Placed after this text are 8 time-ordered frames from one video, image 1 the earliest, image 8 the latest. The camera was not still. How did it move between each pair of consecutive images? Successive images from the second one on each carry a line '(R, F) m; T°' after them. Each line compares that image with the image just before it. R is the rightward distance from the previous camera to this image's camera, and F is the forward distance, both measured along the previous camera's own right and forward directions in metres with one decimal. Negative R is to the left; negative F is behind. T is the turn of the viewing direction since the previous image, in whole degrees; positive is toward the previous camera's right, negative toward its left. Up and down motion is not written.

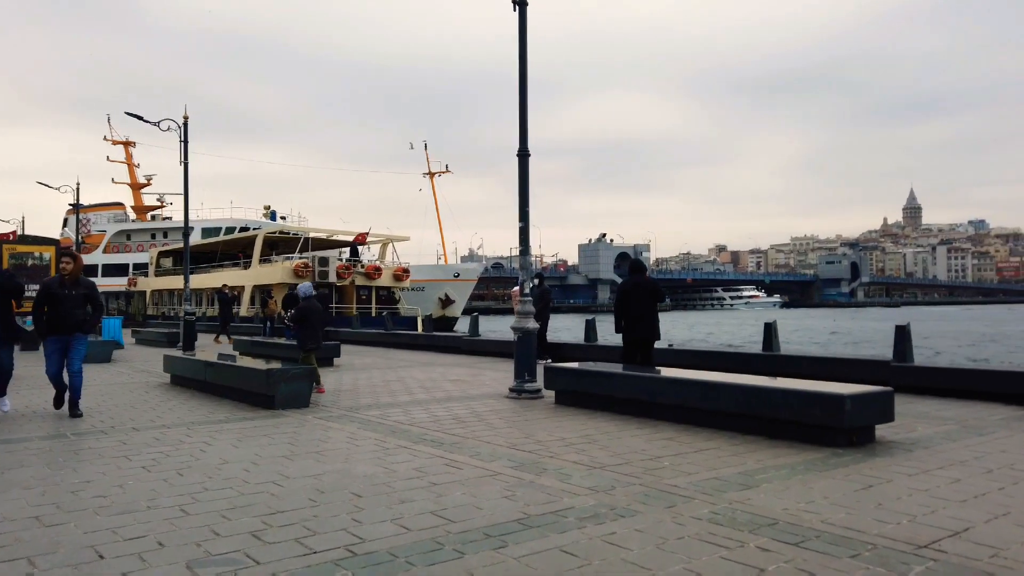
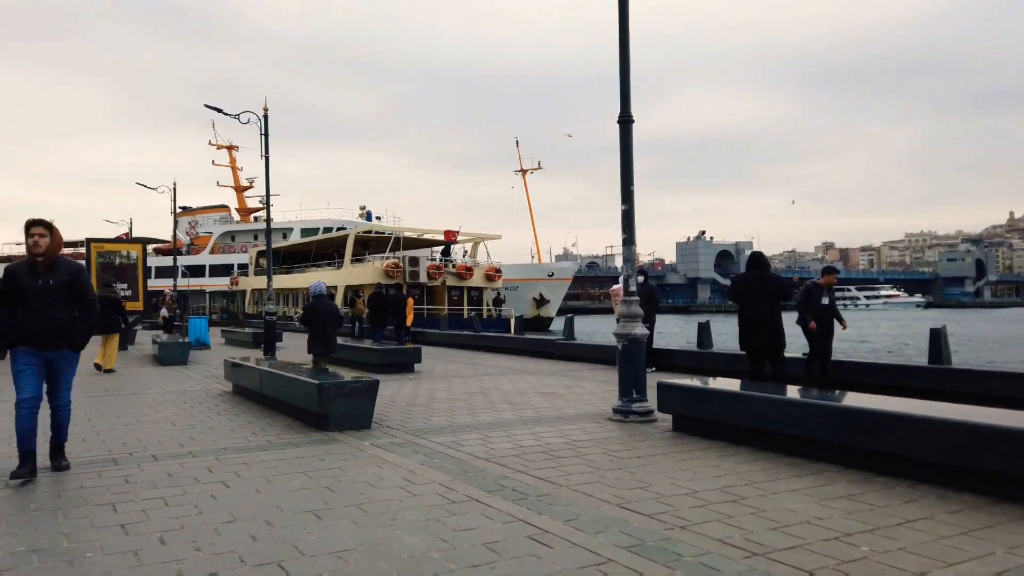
(-0.1, +1.8) m; -7°
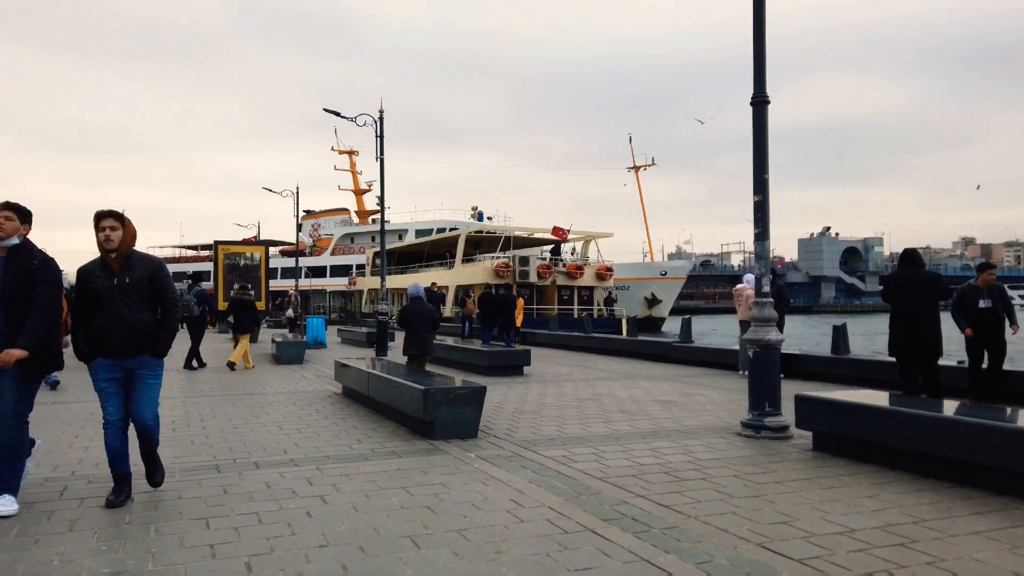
(-0.1, +0.6) m; -8°
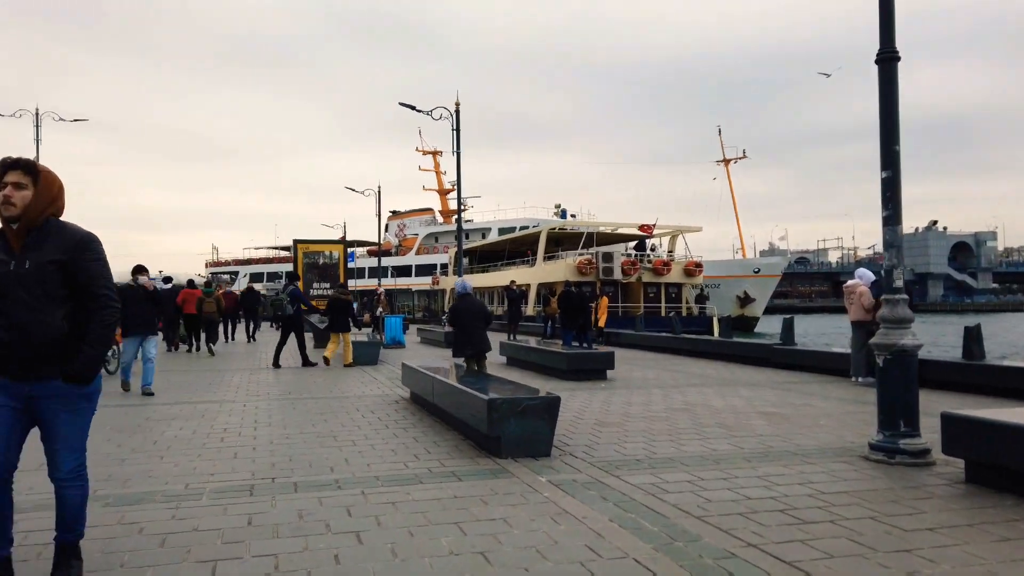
(+0.1, +1.0) m; -7°
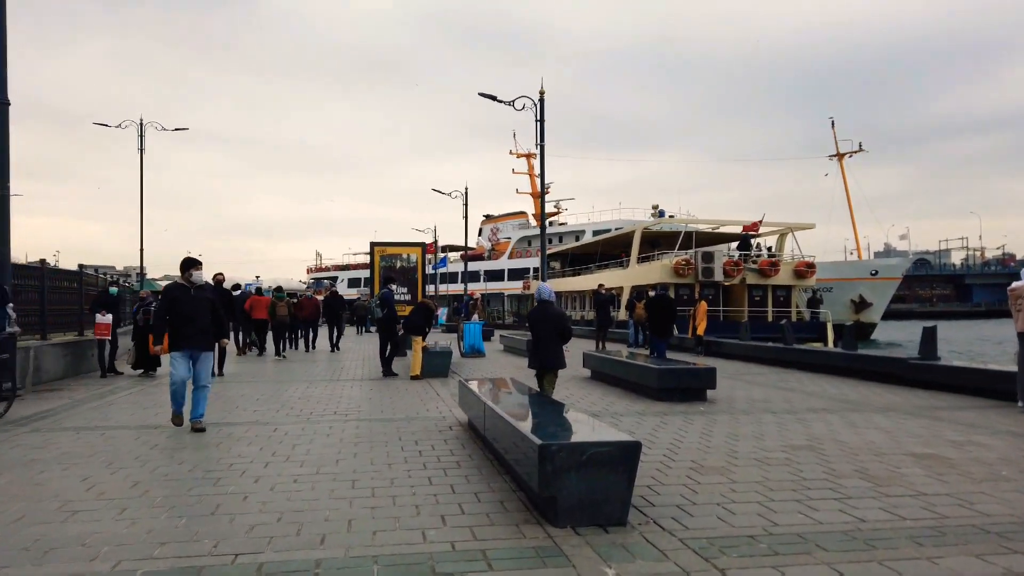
(+0.2, +1.7) m; -7°
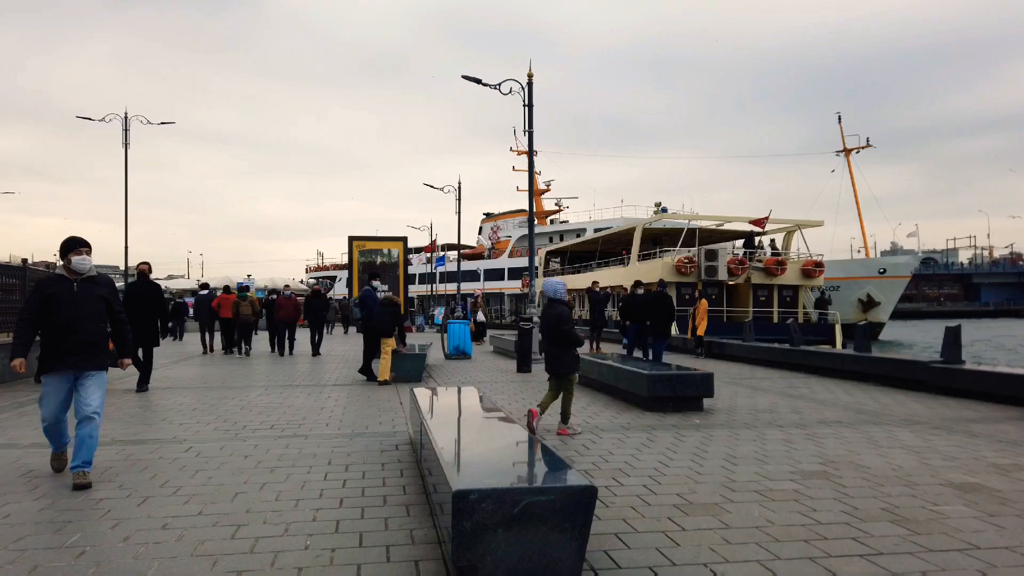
(+0.4, +1.3) m; 0°
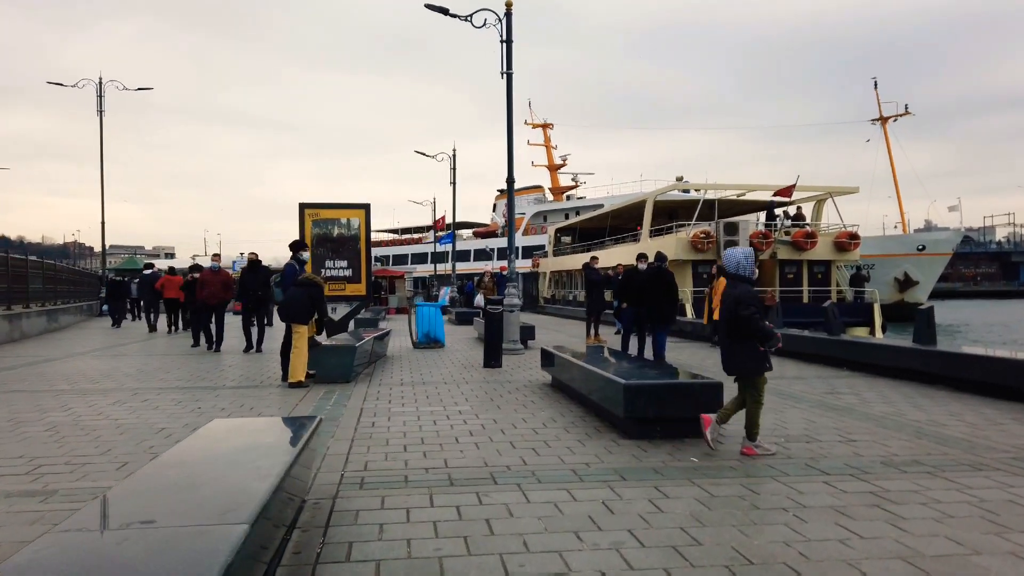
(+0.9, +3.0) m; -2°
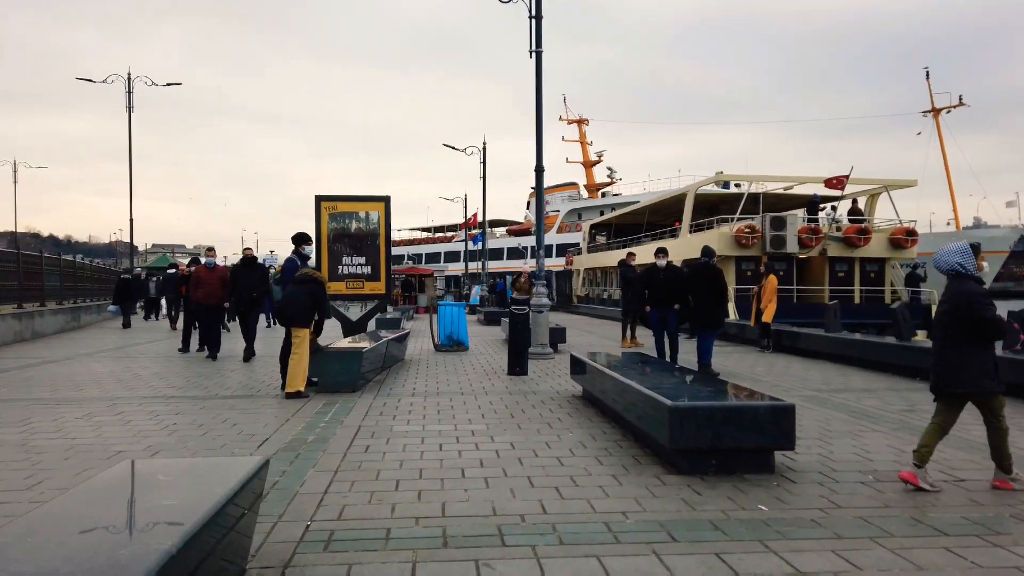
(+0.1, +1.2) m; -3°
